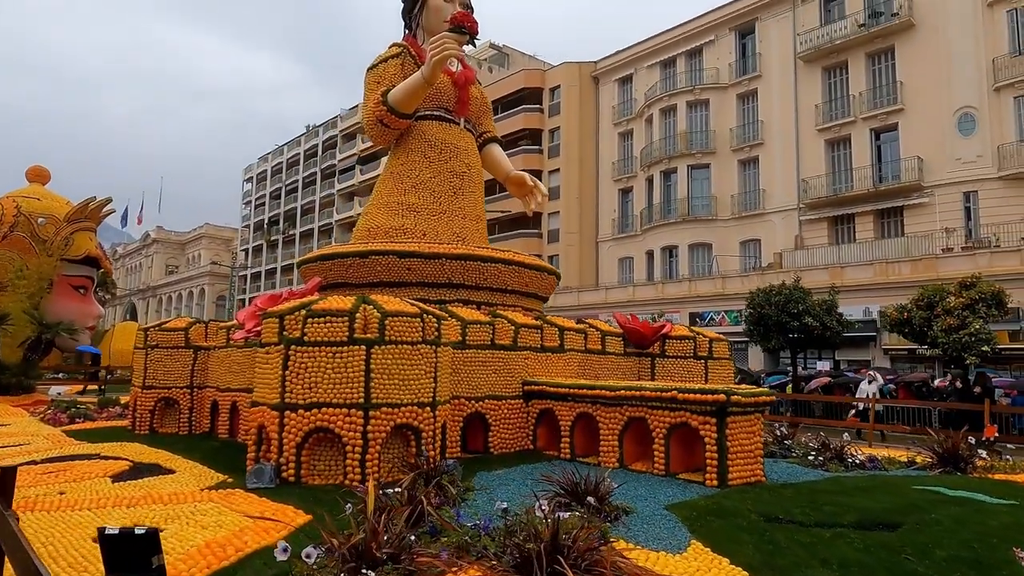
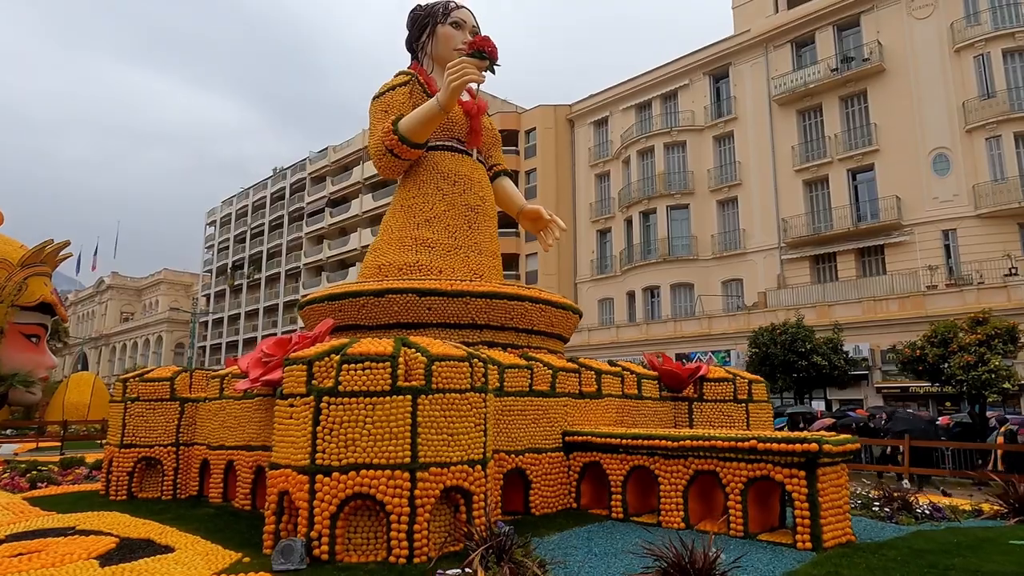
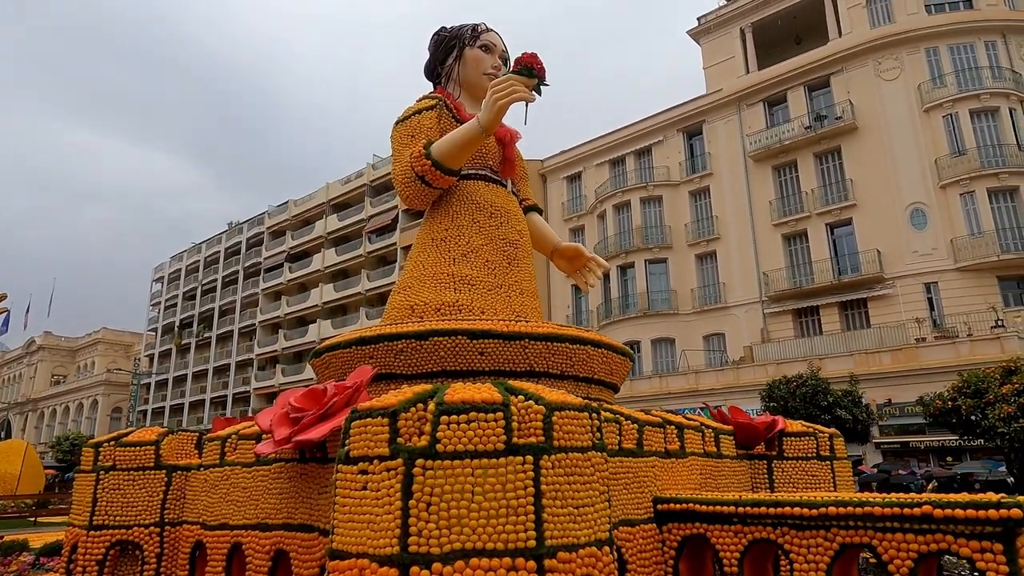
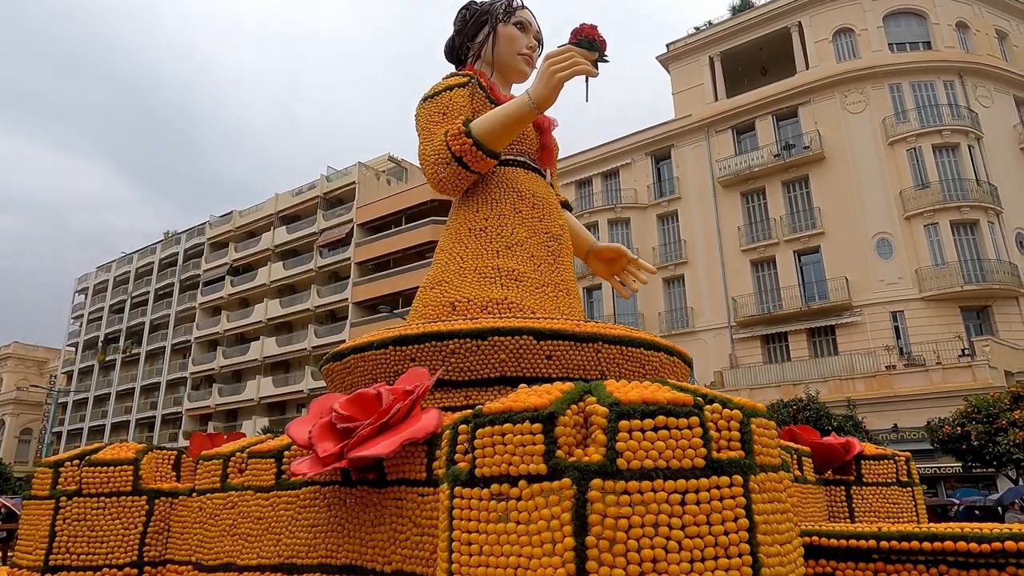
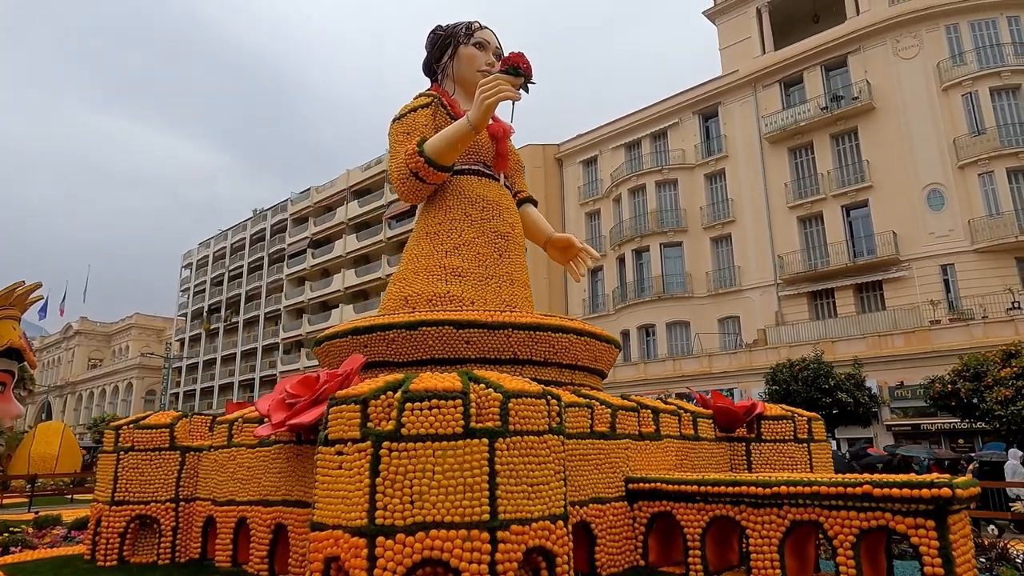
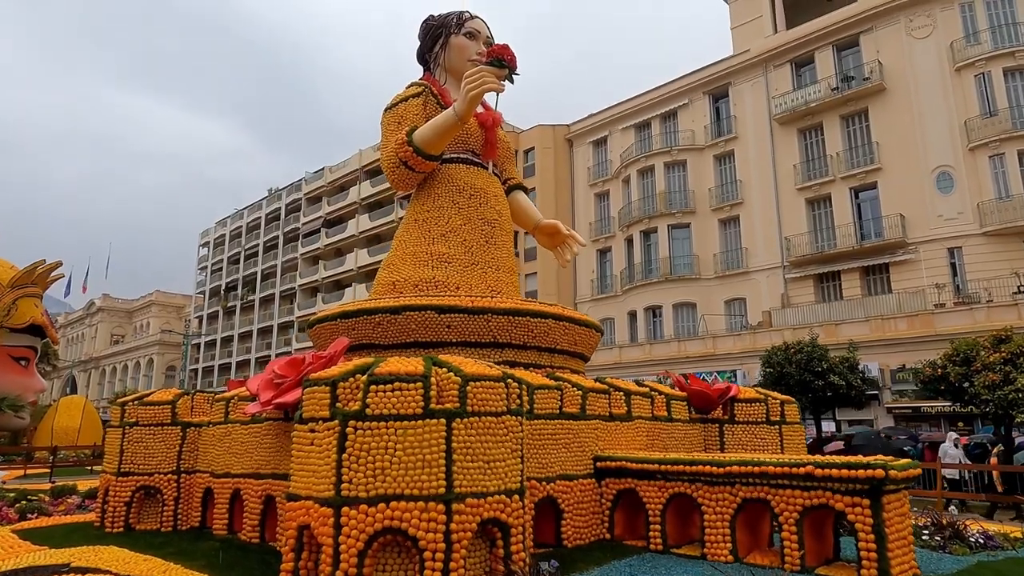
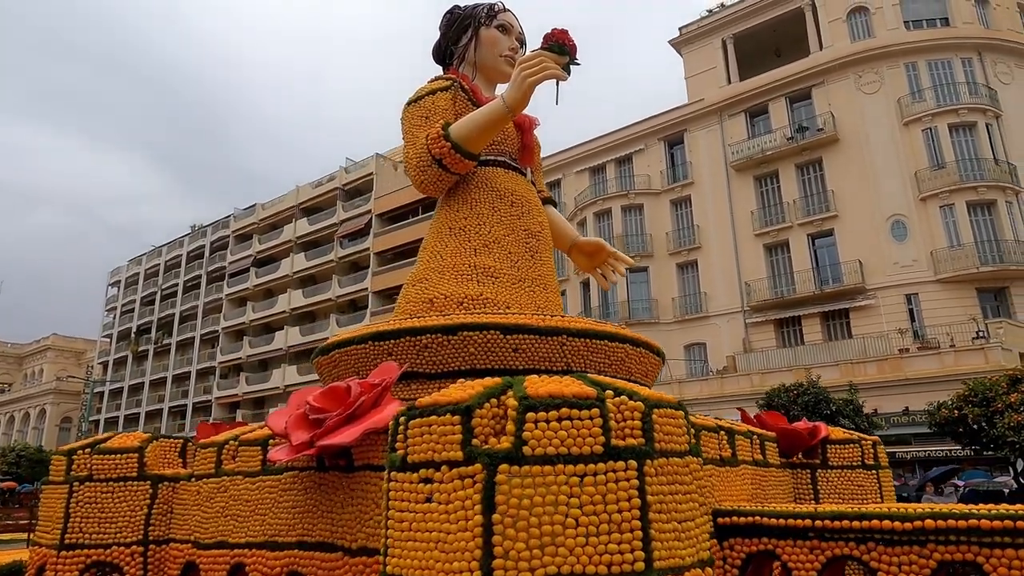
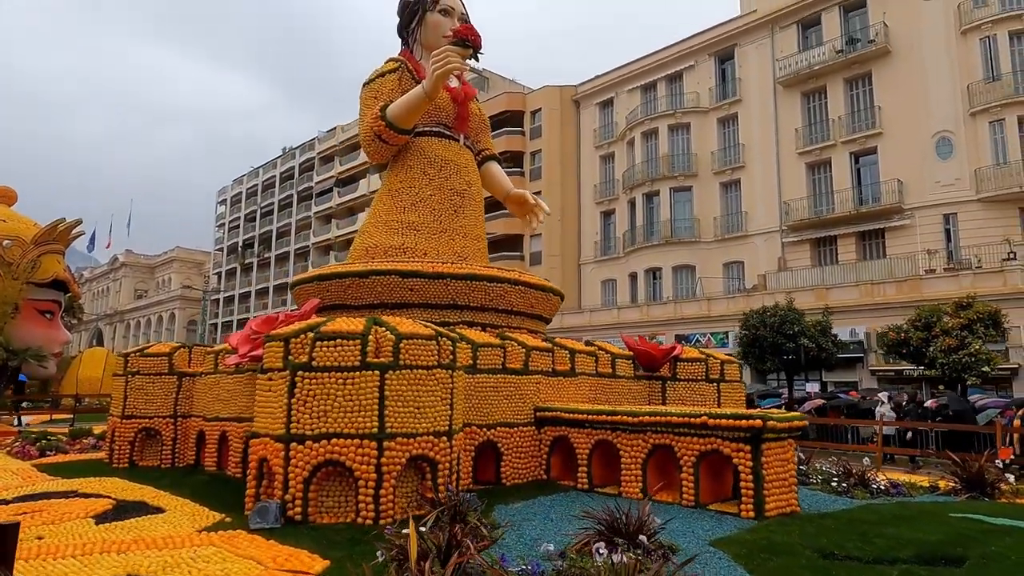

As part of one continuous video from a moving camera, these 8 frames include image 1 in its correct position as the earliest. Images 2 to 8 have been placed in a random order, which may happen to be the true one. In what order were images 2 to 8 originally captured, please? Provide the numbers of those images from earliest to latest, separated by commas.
8, 2, 6, 5, 3, 7, 4
